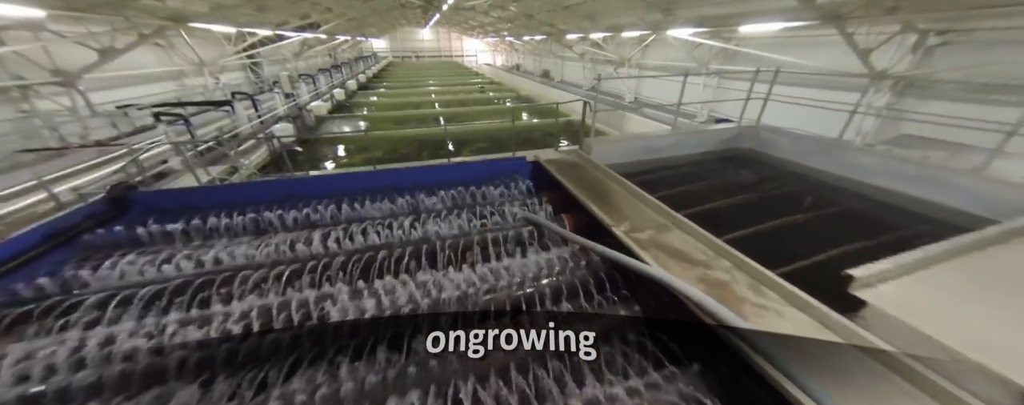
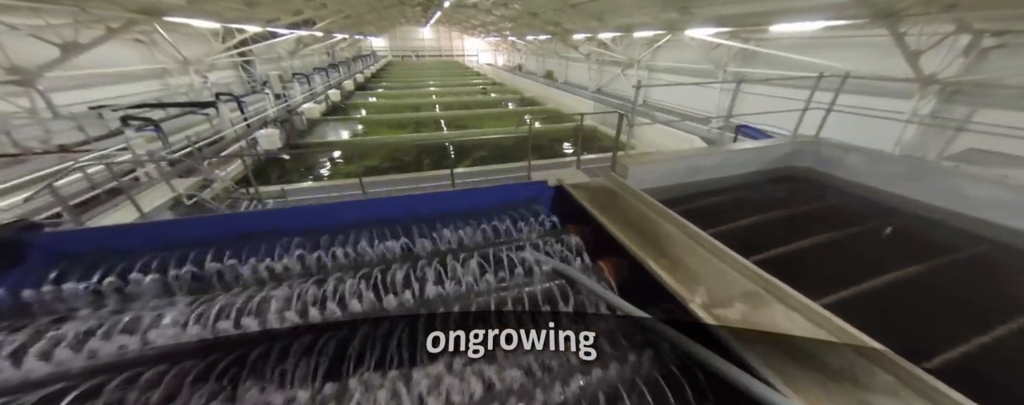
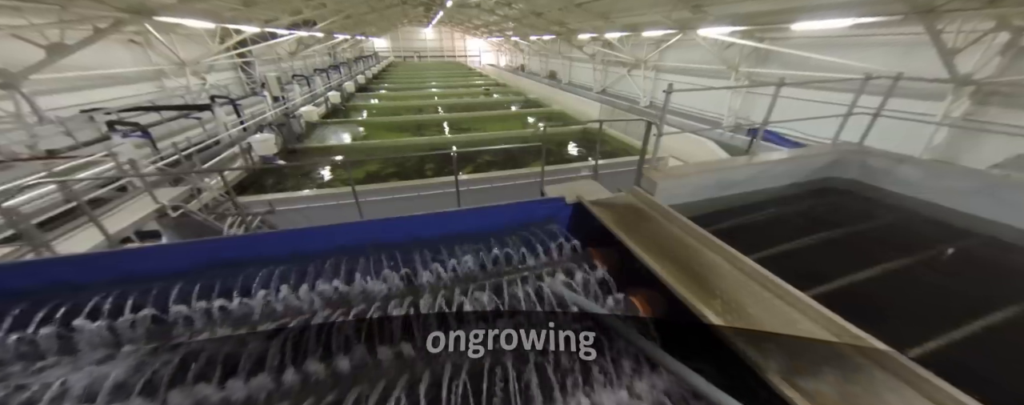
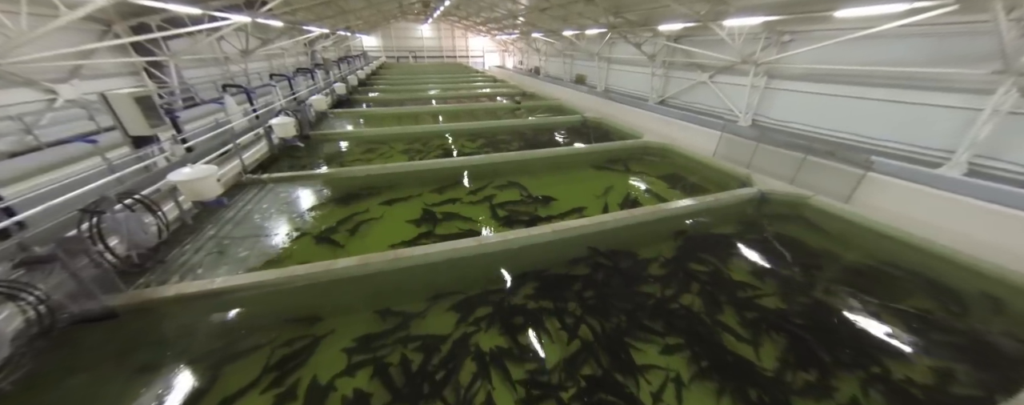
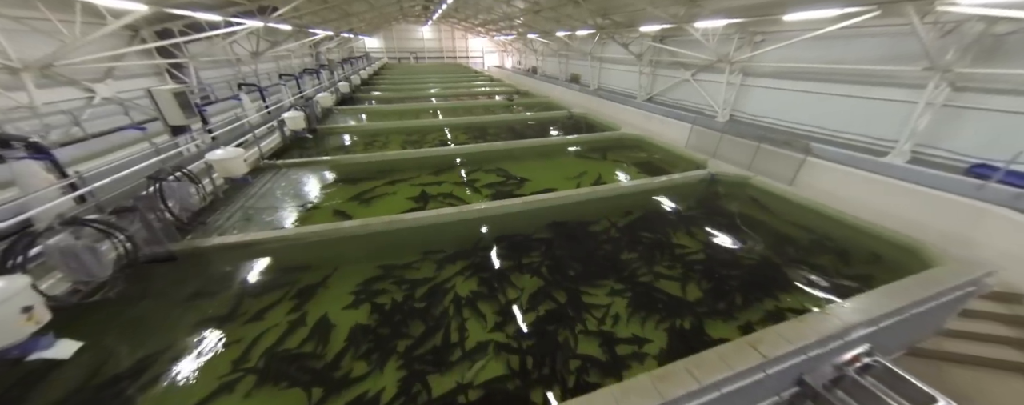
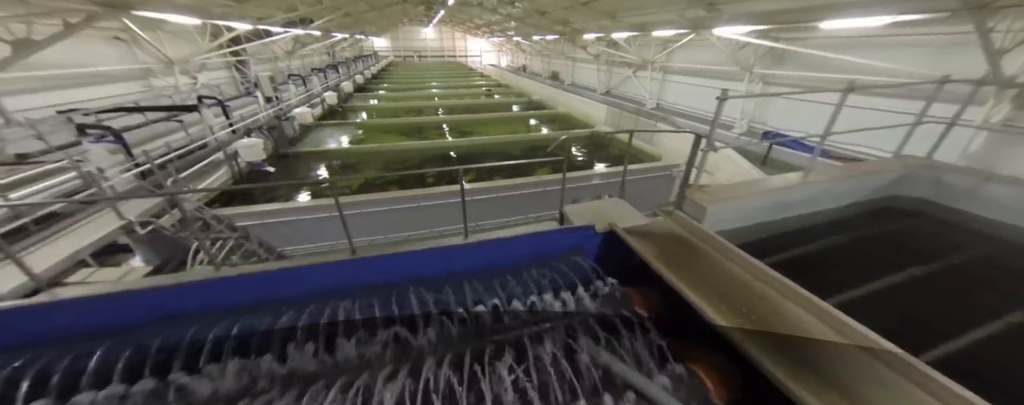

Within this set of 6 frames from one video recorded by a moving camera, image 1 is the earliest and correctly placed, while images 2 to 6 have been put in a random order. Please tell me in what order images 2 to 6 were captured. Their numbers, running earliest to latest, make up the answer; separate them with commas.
2, 3, 6, 5, 4
